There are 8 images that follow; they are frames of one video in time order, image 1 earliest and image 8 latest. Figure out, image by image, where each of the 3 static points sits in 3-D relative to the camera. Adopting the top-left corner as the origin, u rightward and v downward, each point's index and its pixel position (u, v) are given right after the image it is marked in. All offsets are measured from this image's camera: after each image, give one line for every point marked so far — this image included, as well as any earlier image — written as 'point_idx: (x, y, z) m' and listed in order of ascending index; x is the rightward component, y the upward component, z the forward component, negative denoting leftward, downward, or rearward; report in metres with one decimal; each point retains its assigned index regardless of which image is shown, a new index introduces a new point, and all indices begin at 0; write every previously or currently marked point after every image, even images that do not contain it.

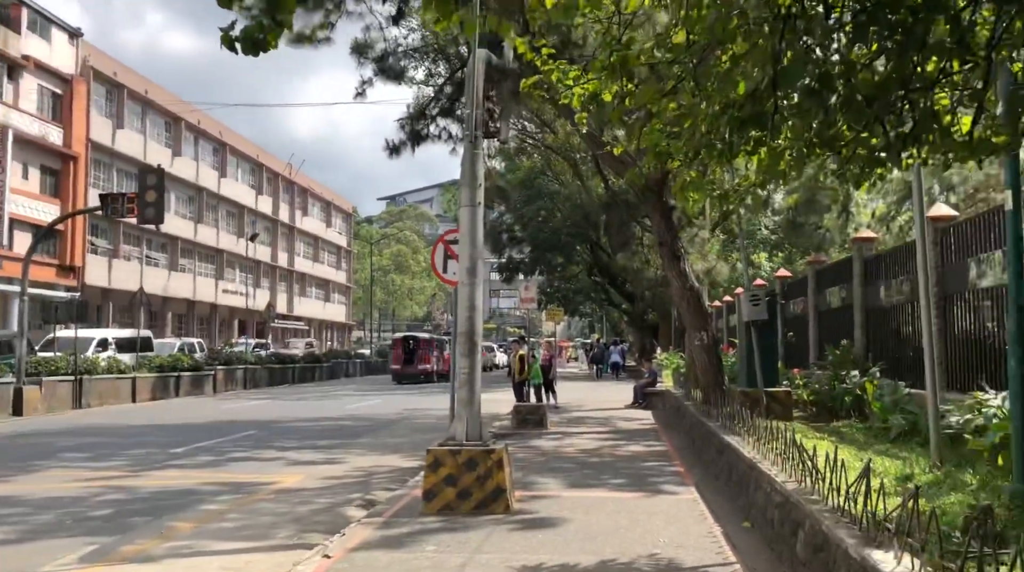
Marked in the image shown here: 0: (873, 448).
0: (+3.6, -1.6, +9.3) m
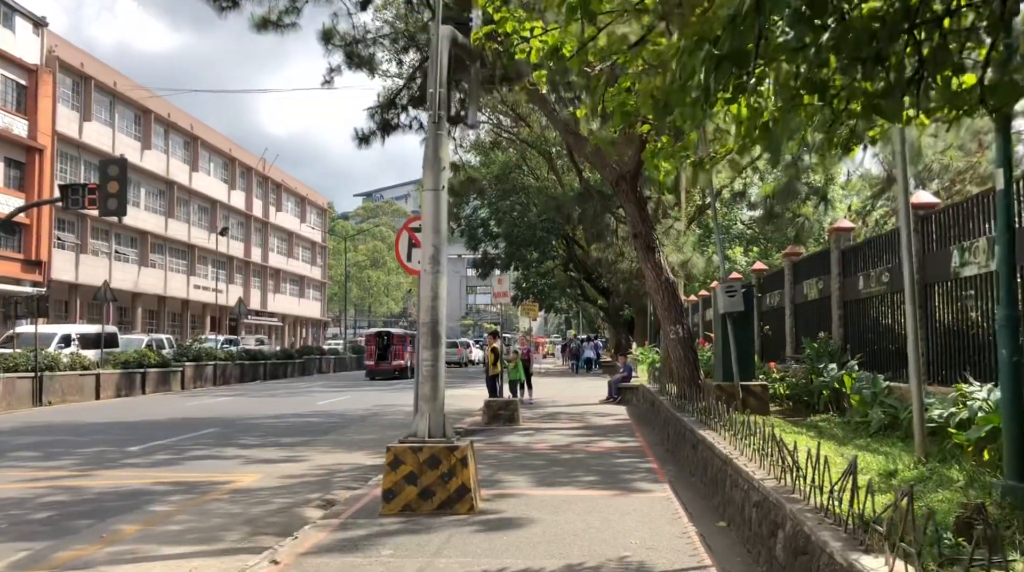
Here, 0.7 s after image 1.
0: (+3.2, -1.5, +8.9) m
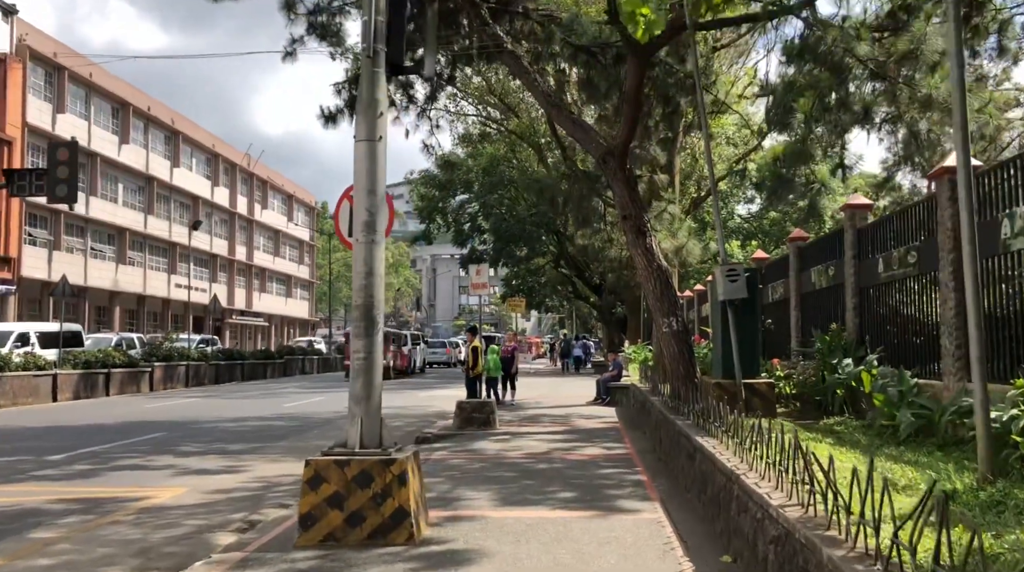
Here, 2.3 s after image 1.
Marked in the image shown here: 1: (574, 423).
0: (+2.9, -1.3, +7.4) m
1: (+1.0, -2.2, +14.8) m
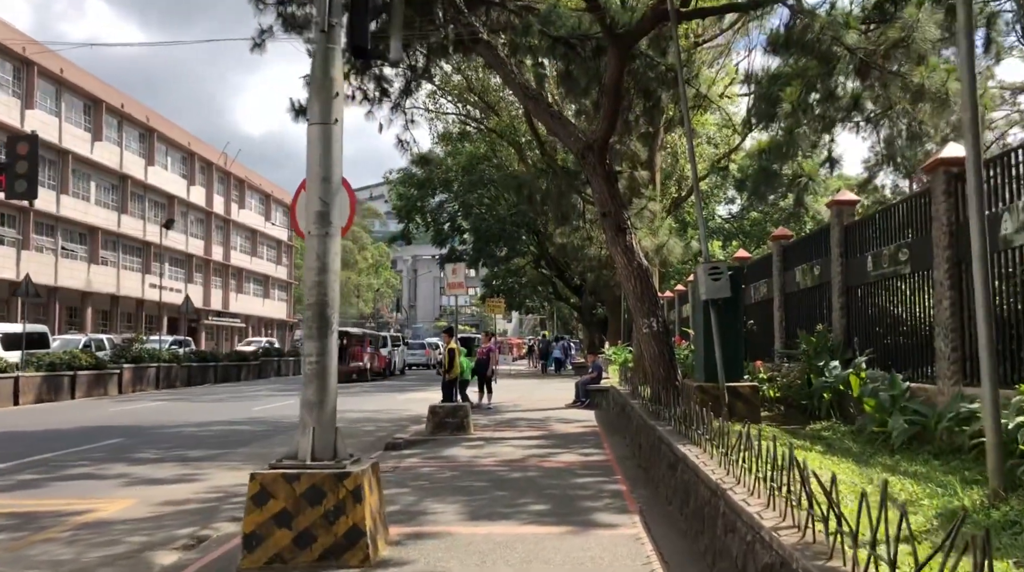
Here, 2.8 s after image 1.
0: (+2.7, -1.3, +6.9) m
1: (+0.6, -2.1, +14.2) m
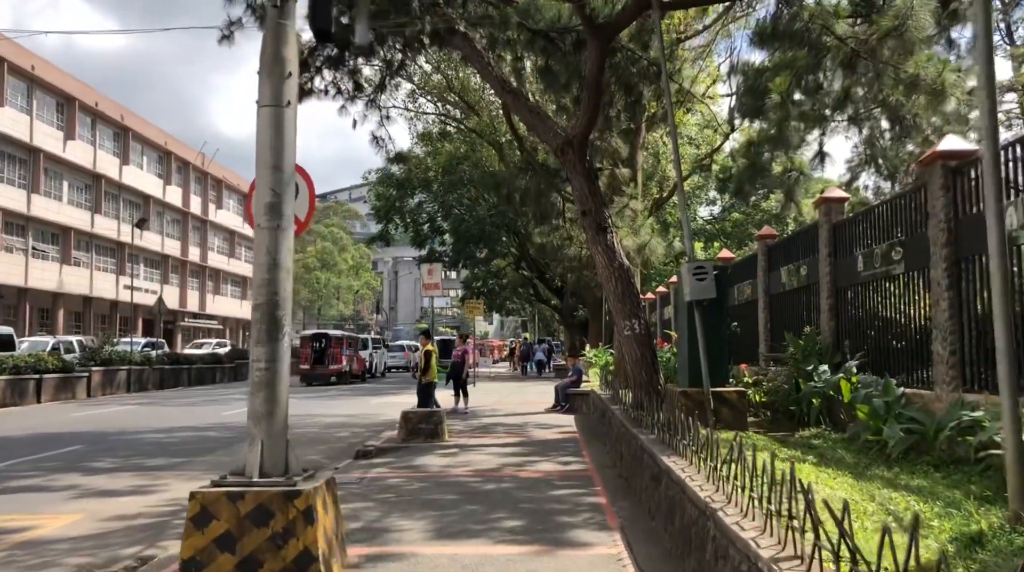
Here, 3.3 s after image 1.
0: (+2.5, -1.3, +6.5) m
1: (+0.3, -2.2, +13.7) m
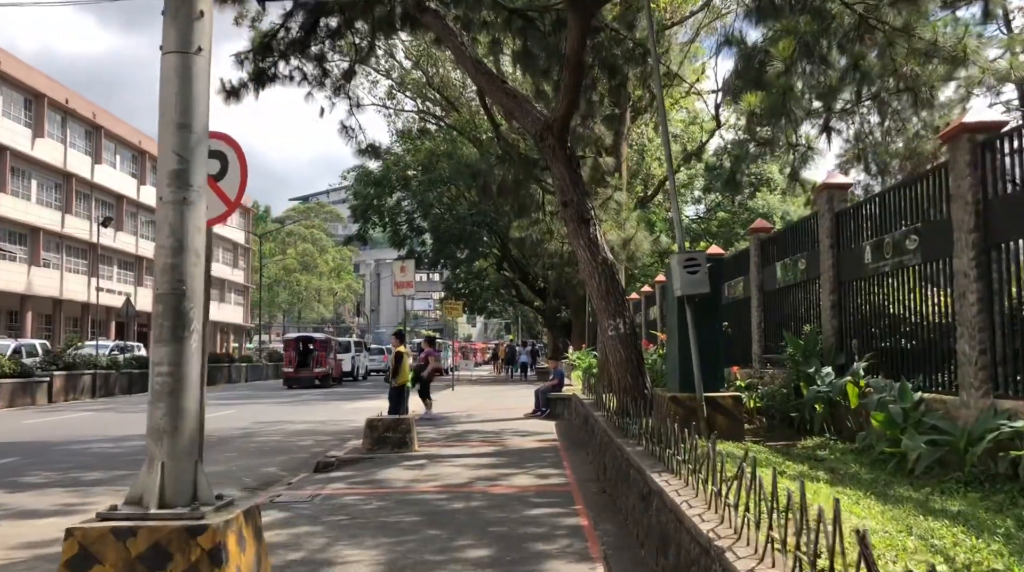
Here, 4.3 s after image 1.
0: (+2.3, -1.2, +5.5) m
1: (-0.1, -2.1, +12.8) m
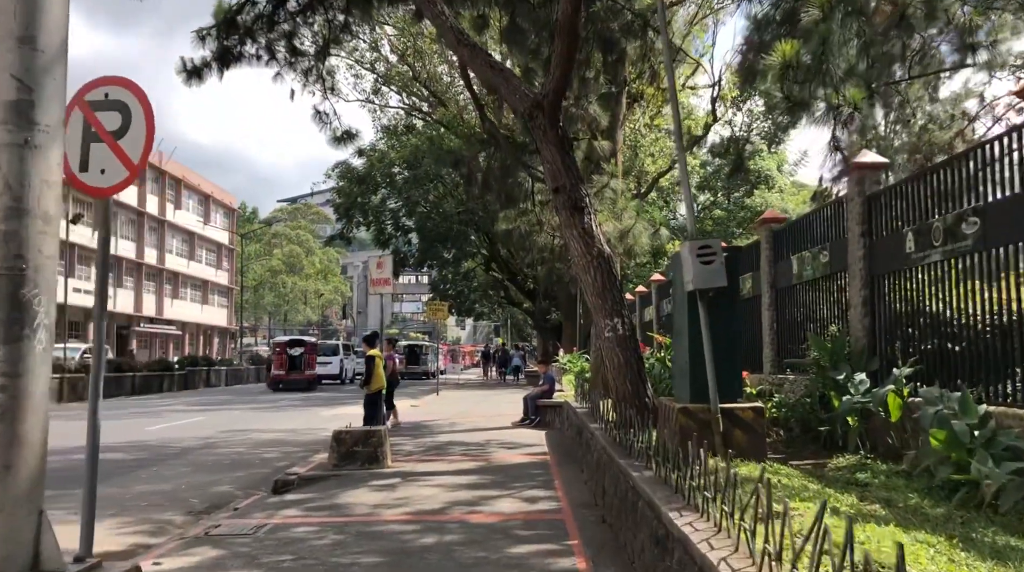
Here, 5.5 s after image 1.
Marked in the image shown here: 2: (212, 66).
0: (+2.2, -1.2, +4.2) m
1: (-0.3, -2.1, +11.5) m
2: (-4.7, +3.5, +14.9) m
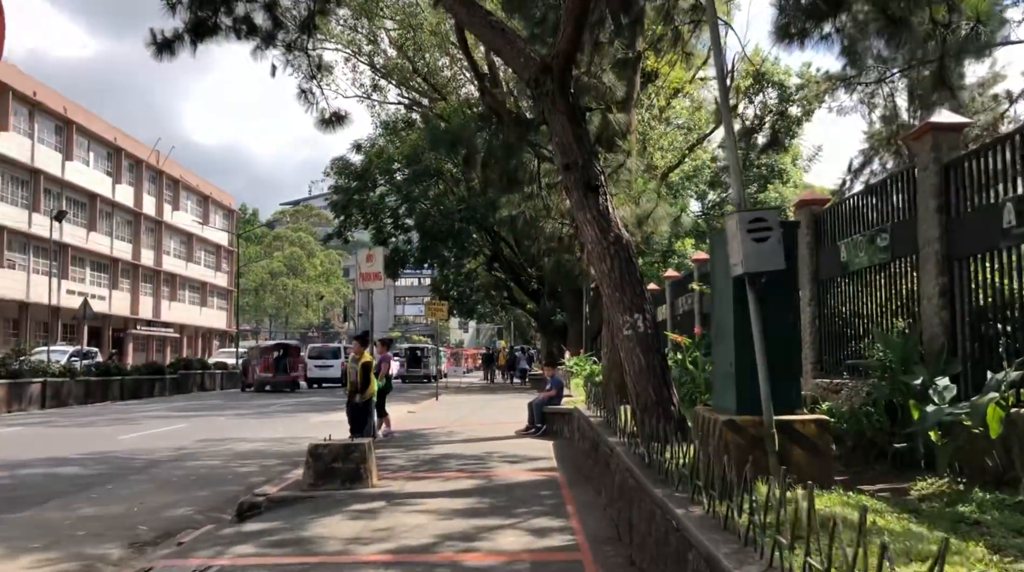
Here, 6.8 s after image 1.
0: (+2.2, -1.0, +2.8) m
1: (-0.2, -2.0, +10.0) m
2: (-4.7, +3.6, +13.5) m
